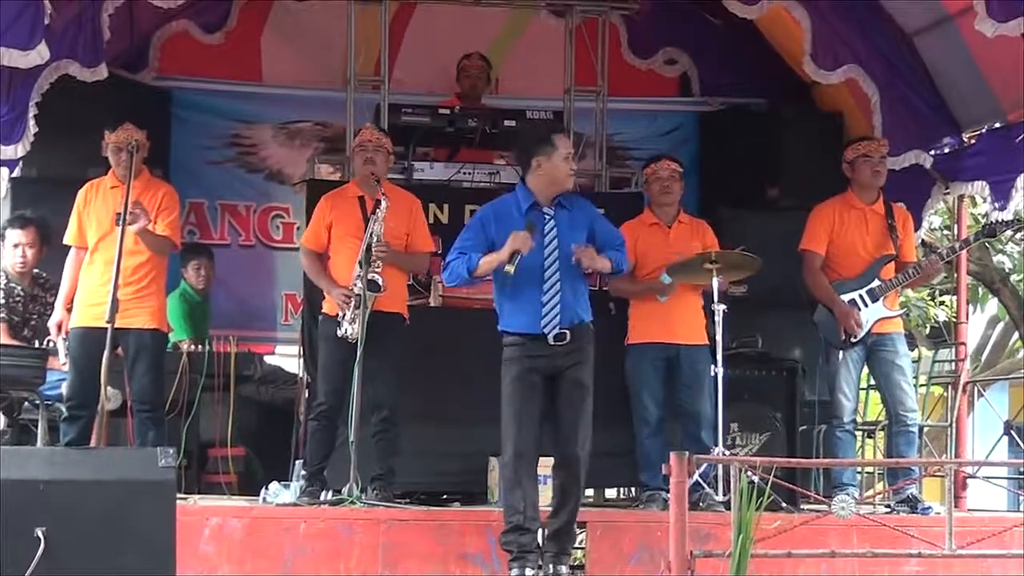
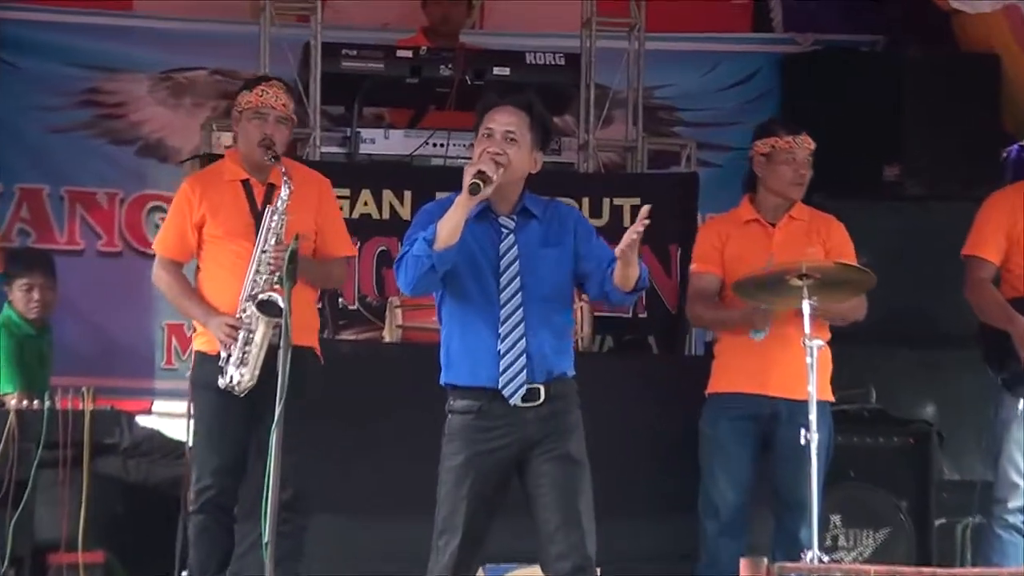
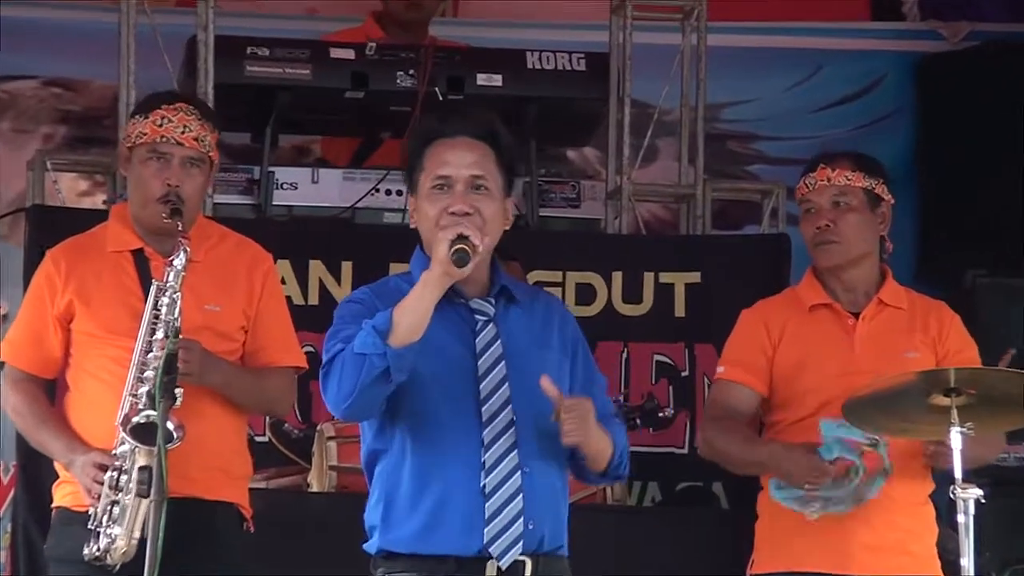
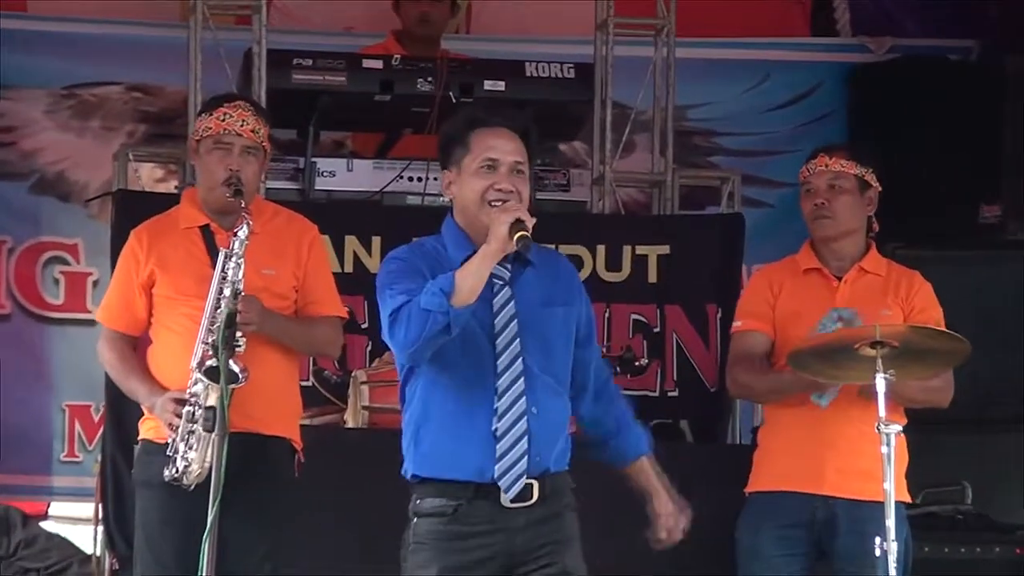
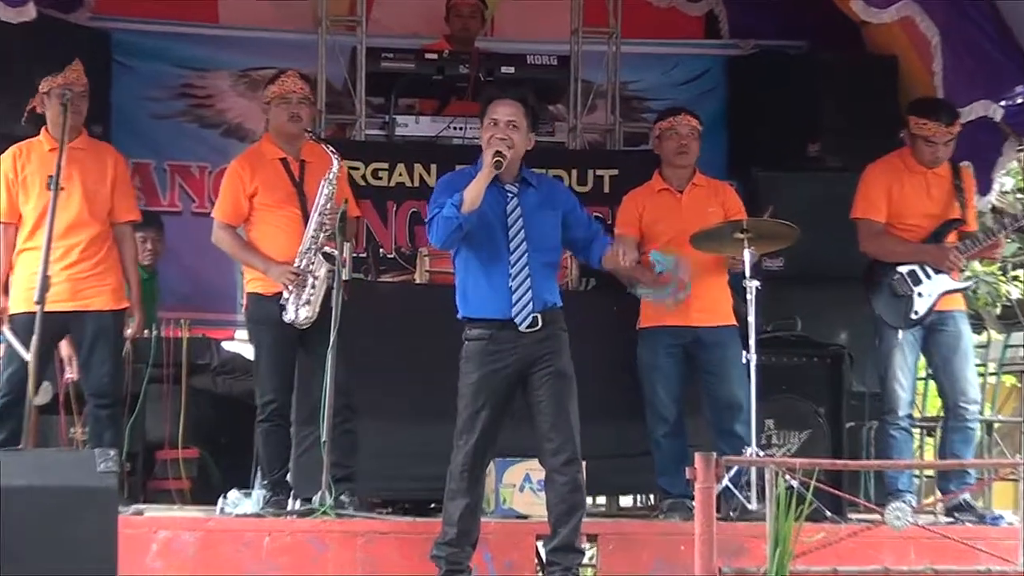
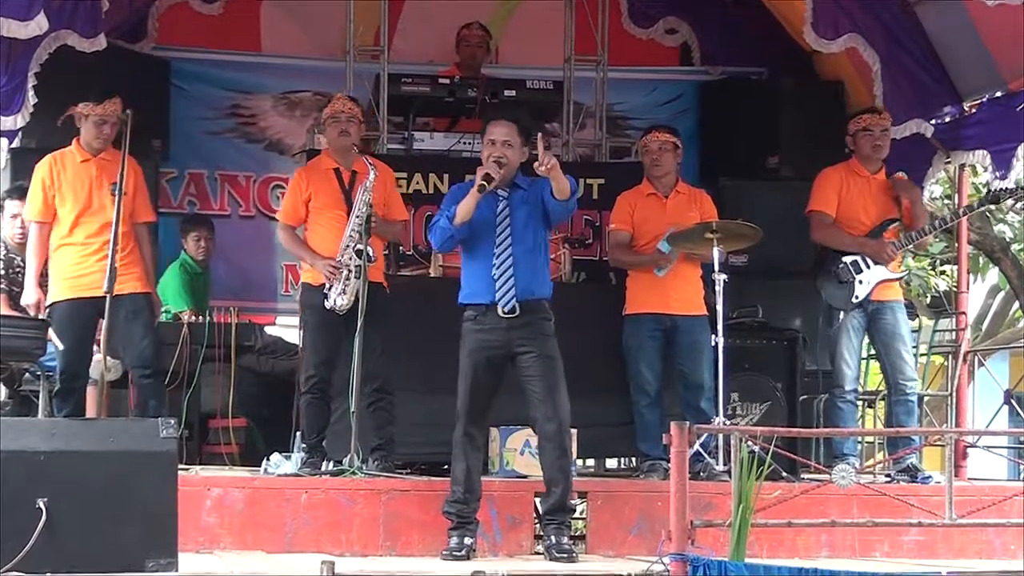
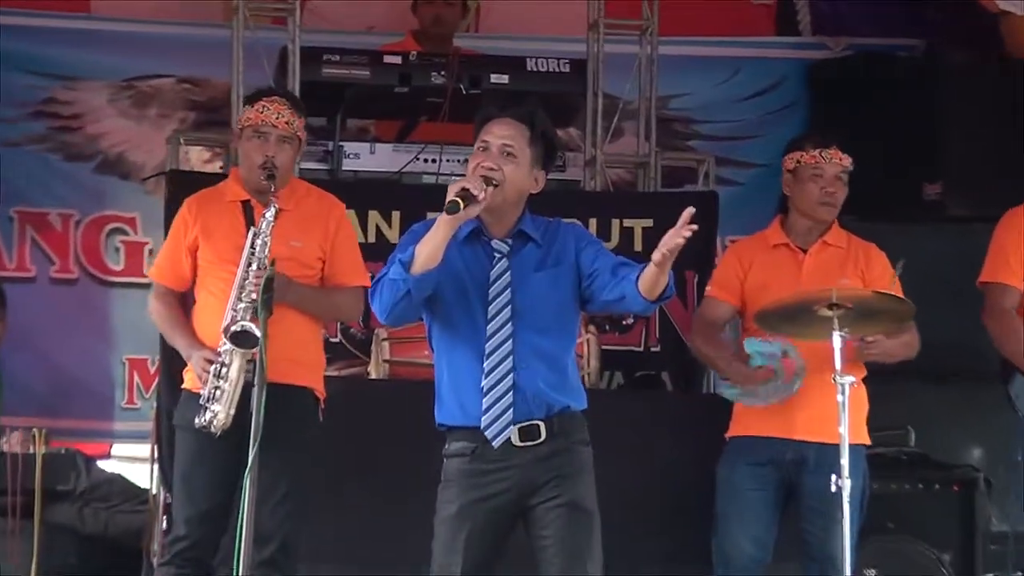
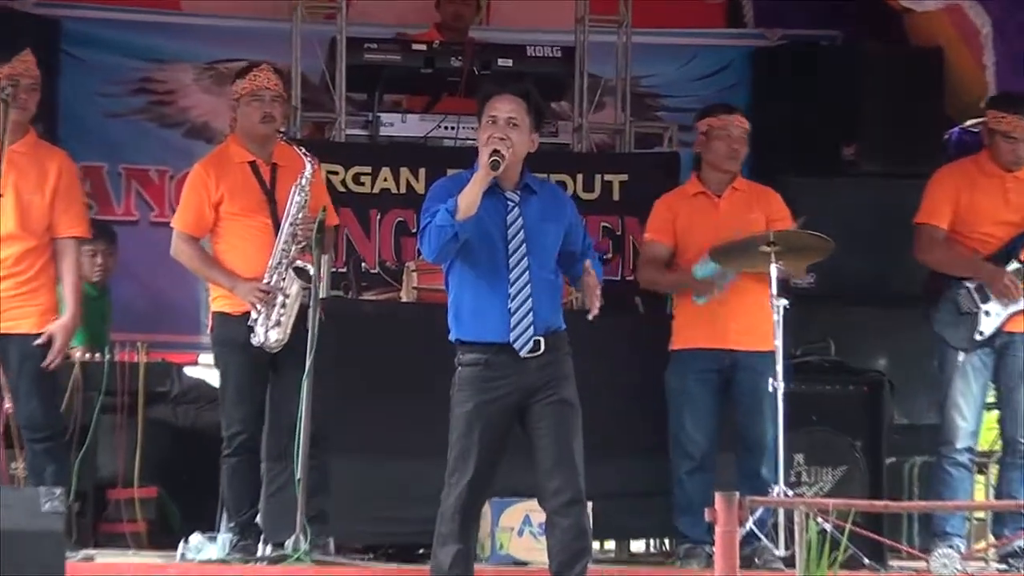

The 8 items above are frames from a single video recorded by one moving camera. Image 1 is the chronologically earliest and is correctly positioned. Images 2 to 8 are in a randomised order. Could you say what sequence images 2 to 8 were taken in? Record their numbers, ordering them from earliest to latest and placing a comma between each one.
6, 5, 8, 2, 7, 4, 3
